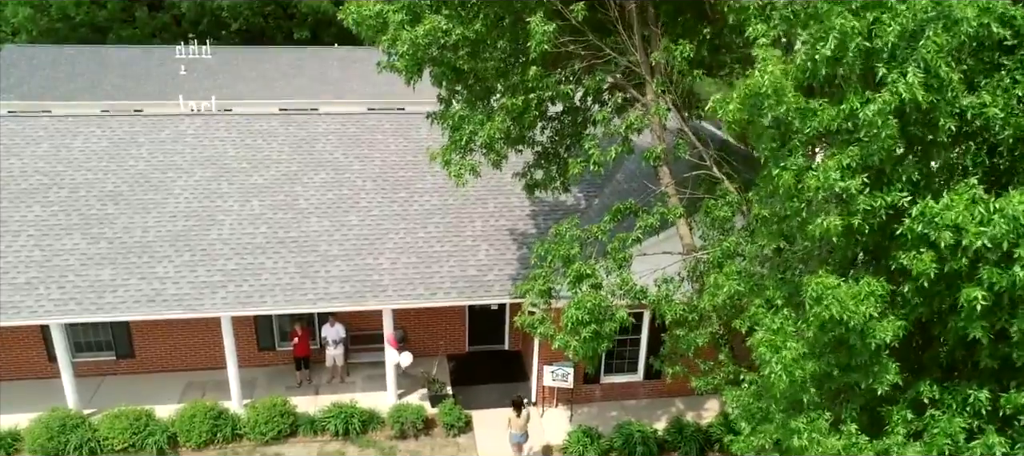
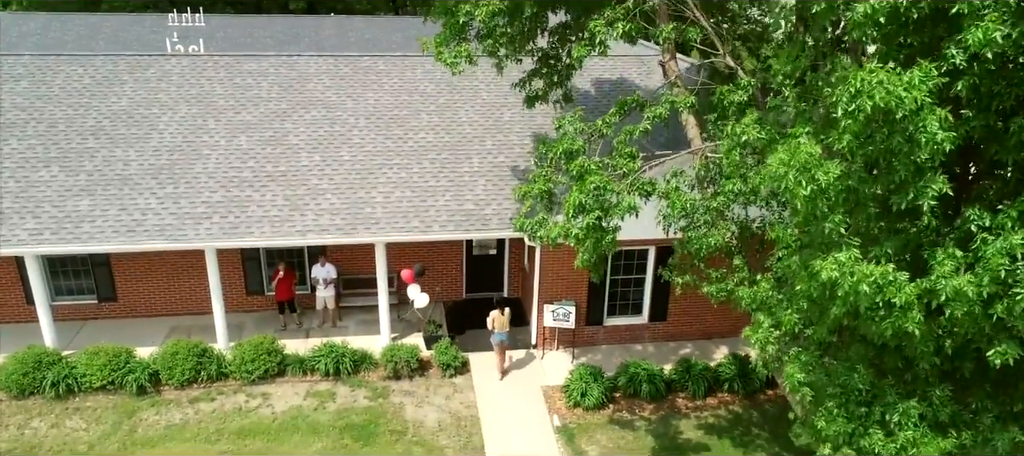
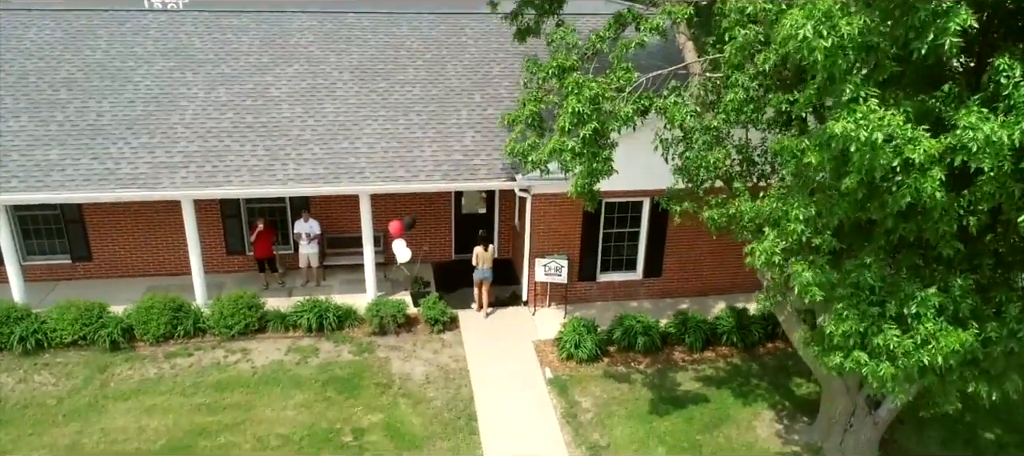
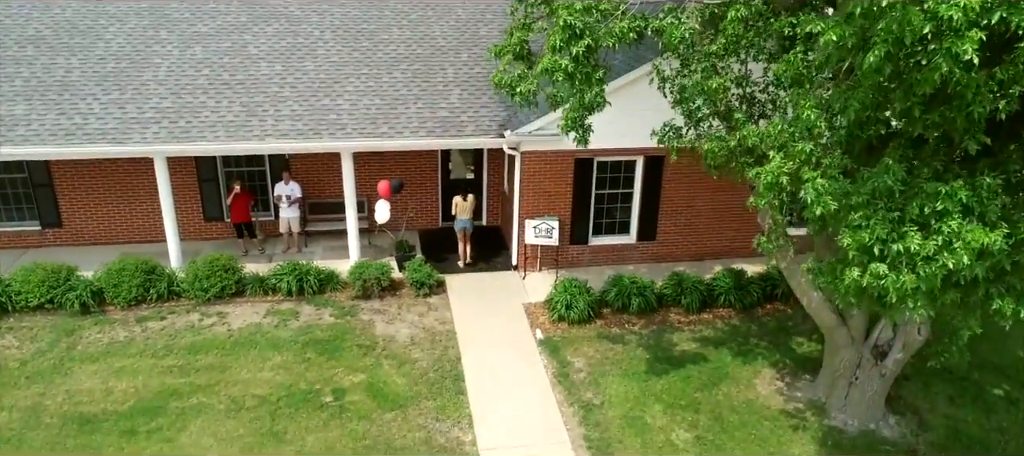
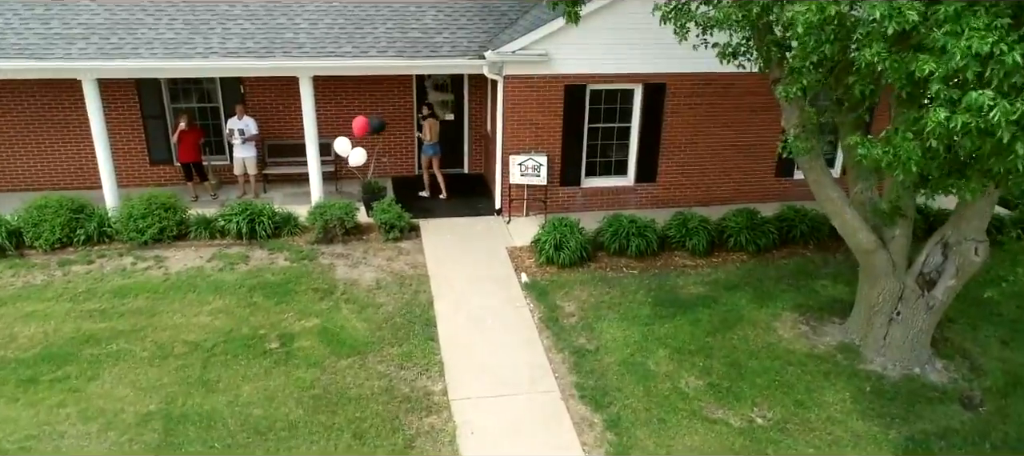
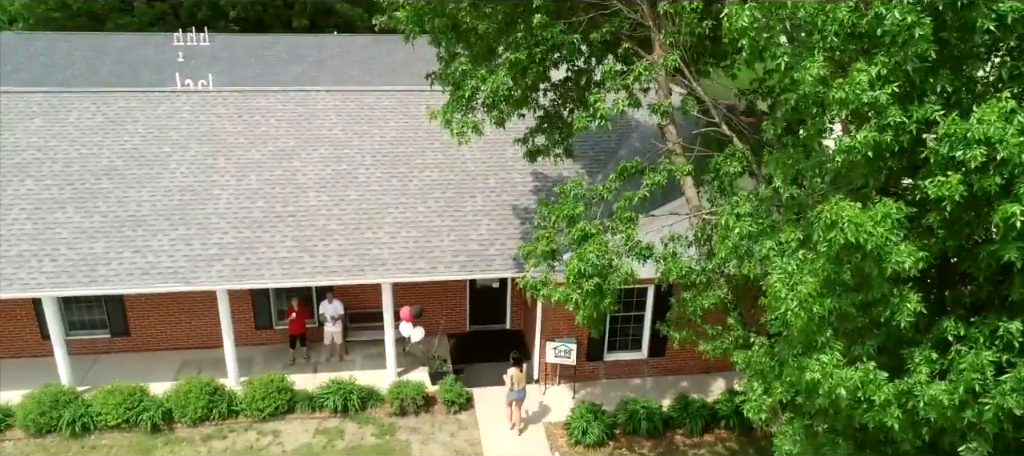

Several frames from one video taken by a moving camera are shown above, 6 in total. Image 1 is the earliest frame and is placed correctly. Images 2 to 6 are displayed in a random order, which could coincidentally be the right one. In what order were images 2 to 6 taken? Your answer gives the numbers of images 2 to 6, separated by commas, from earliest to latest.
6, 2, 3, 4, 5
